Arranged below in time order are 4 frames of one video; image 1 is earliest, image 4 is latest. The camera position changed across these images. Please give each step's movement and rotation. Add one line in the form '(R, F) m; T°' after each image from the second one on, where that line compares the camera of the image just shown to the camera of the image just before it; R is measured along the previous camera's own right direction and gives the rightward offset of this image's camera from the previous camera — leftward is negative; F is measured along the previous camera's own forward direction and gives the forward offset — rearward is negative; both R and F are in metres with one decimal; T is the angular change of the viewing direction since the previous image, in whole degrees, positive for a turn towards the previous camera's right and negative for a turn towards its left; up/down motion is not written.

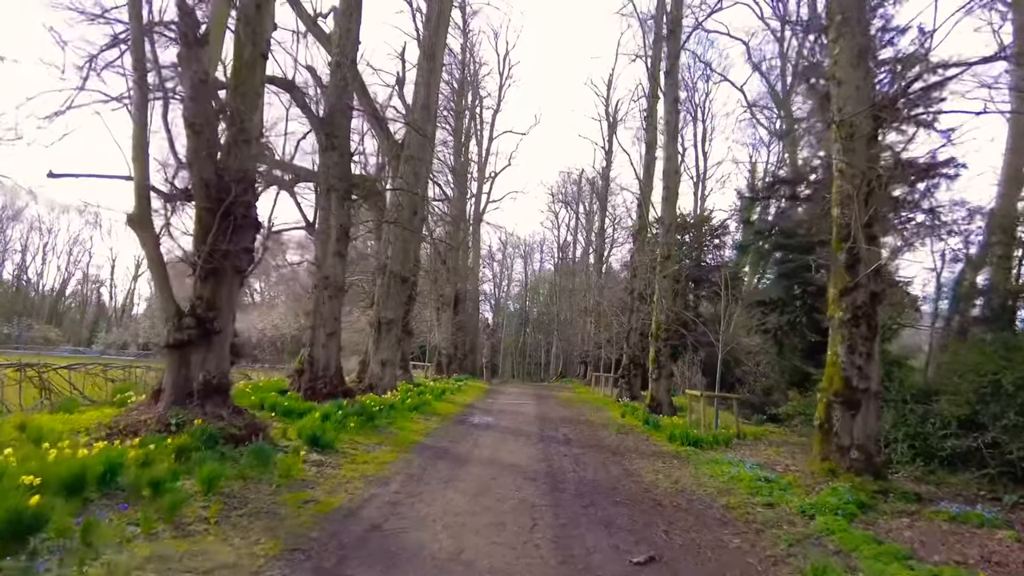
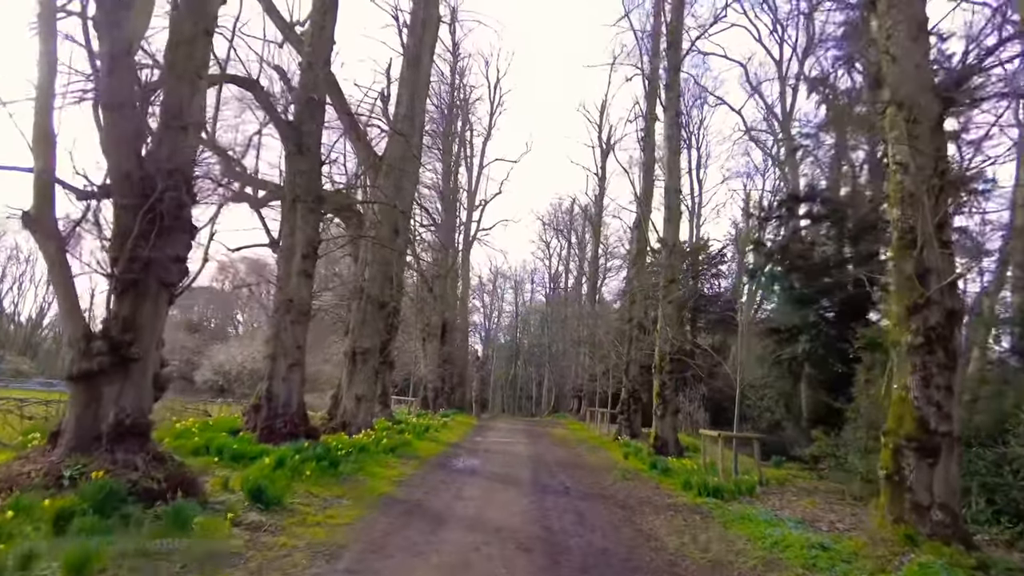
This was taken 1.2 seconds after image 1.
(0.0, +1.6) m; +1°
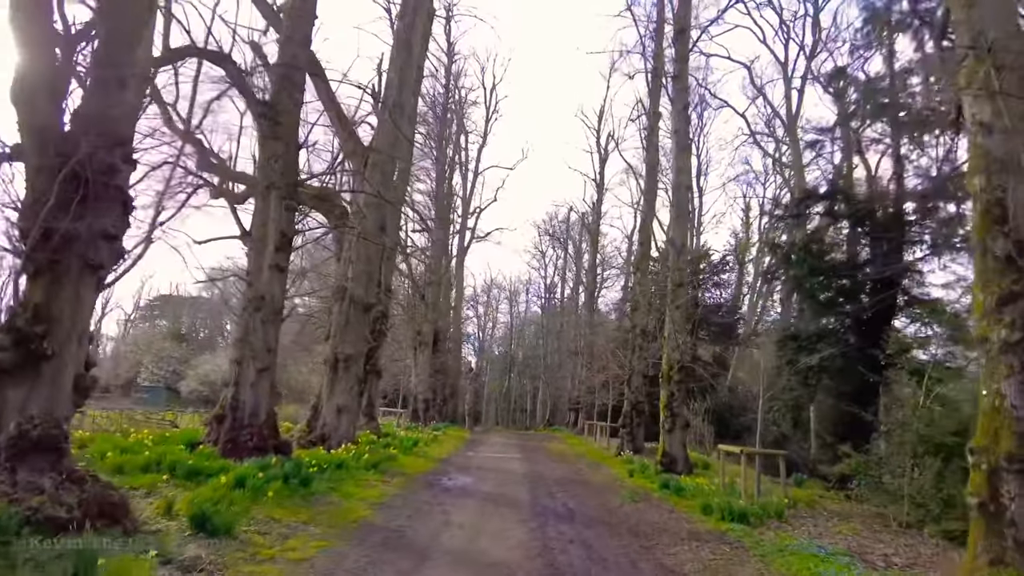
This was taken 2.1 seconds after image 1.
(0.0, +1.2) m; +1°
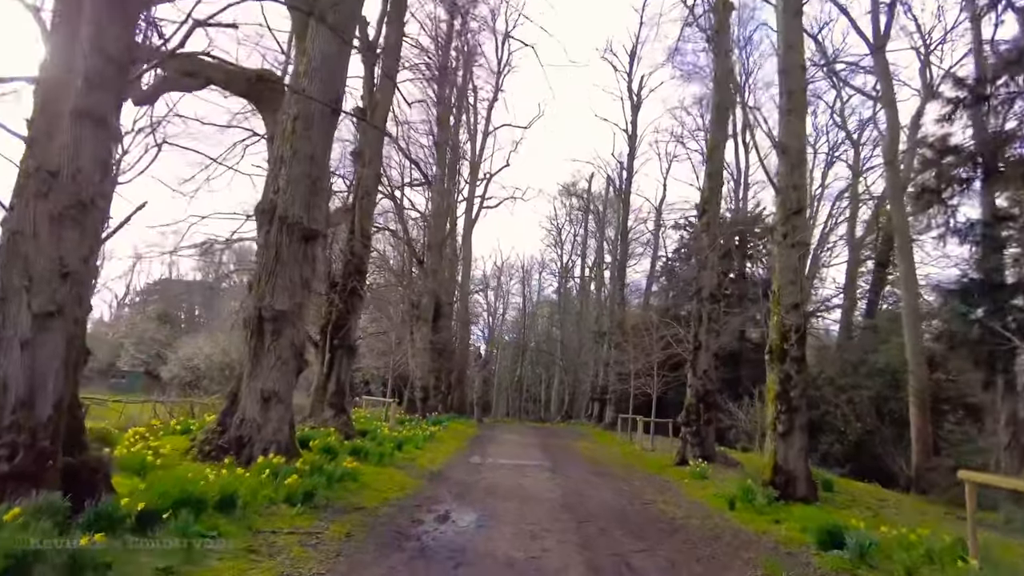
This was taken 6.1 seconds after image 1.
(-0.3, +5.3) m; -1°
